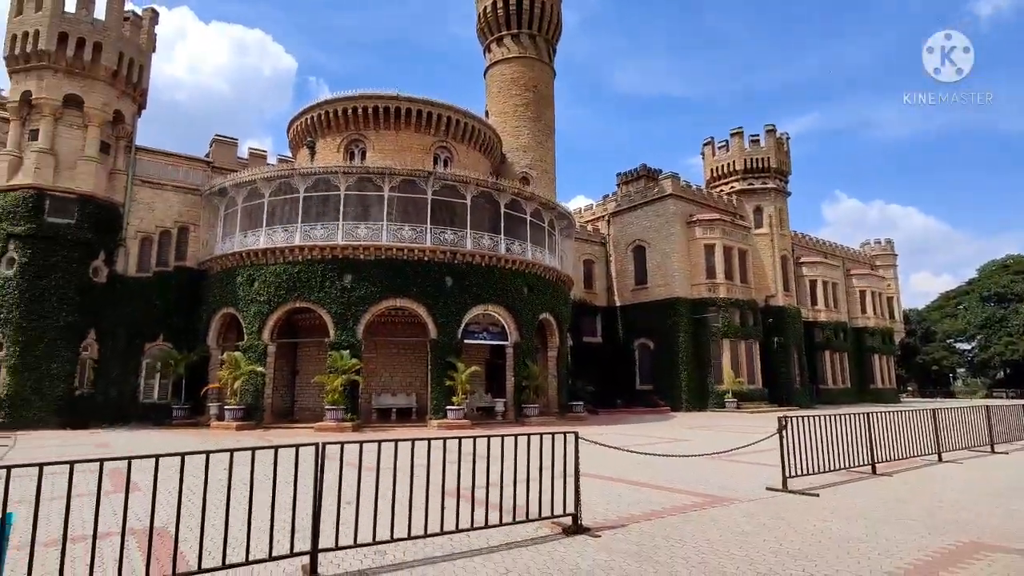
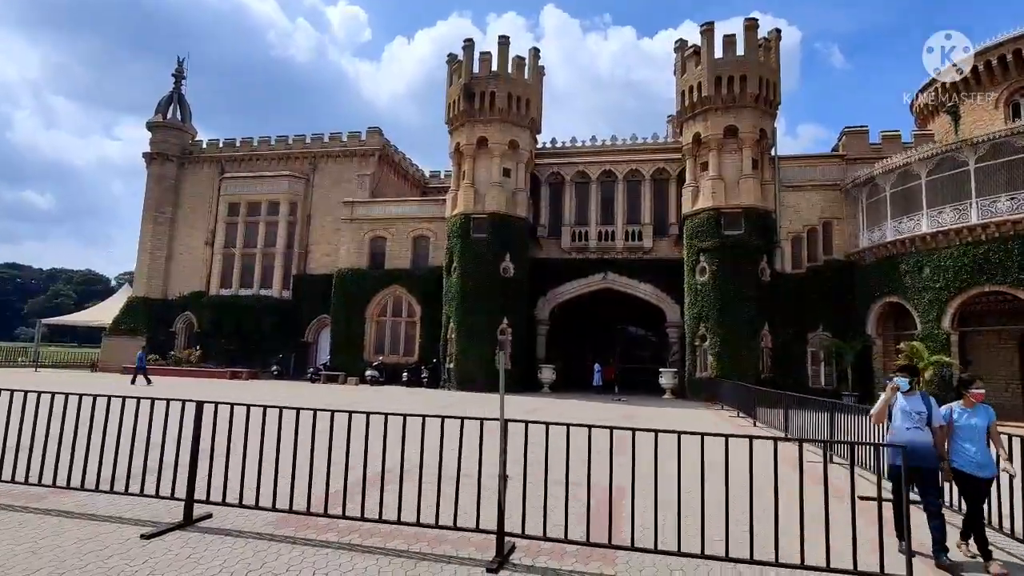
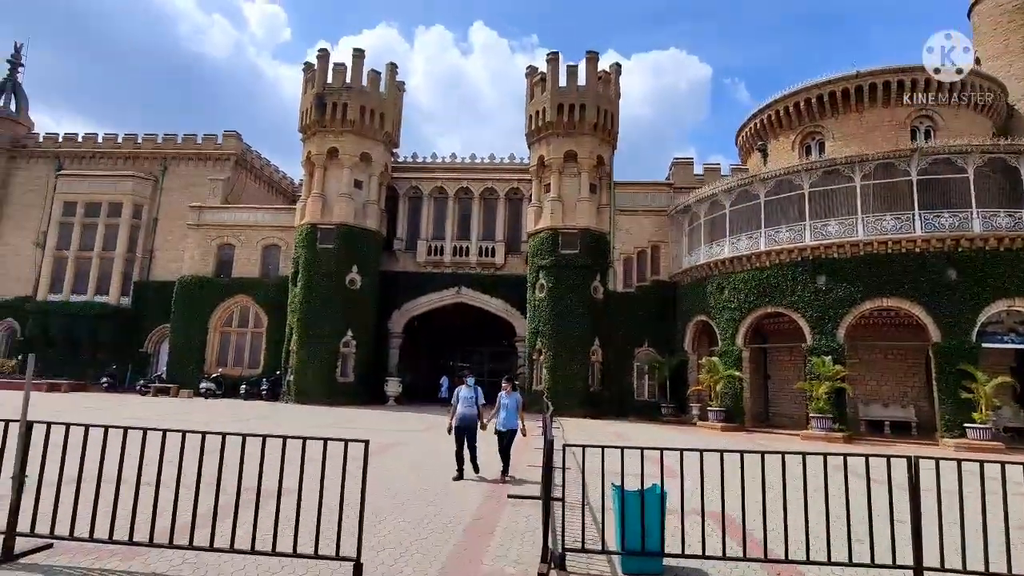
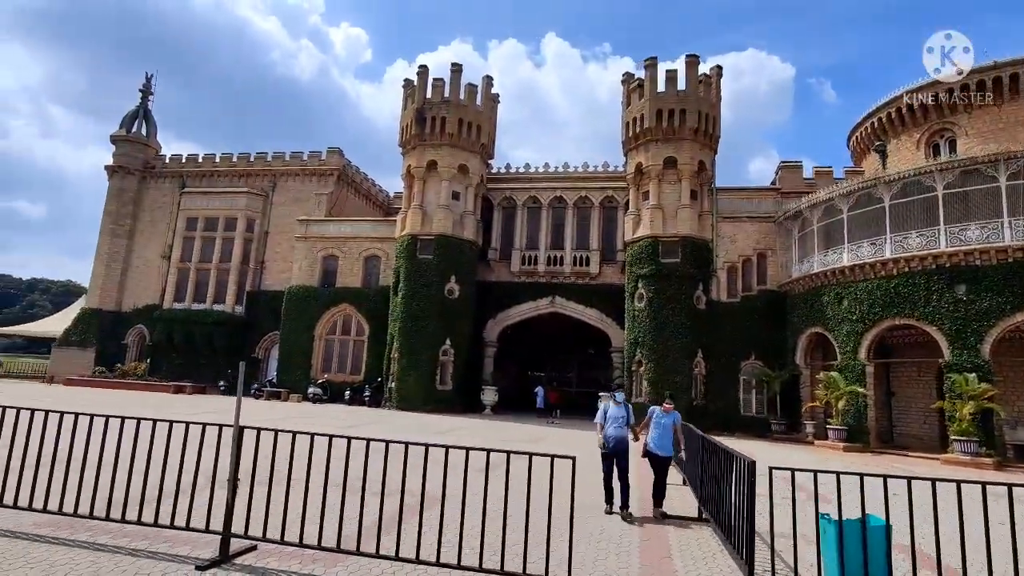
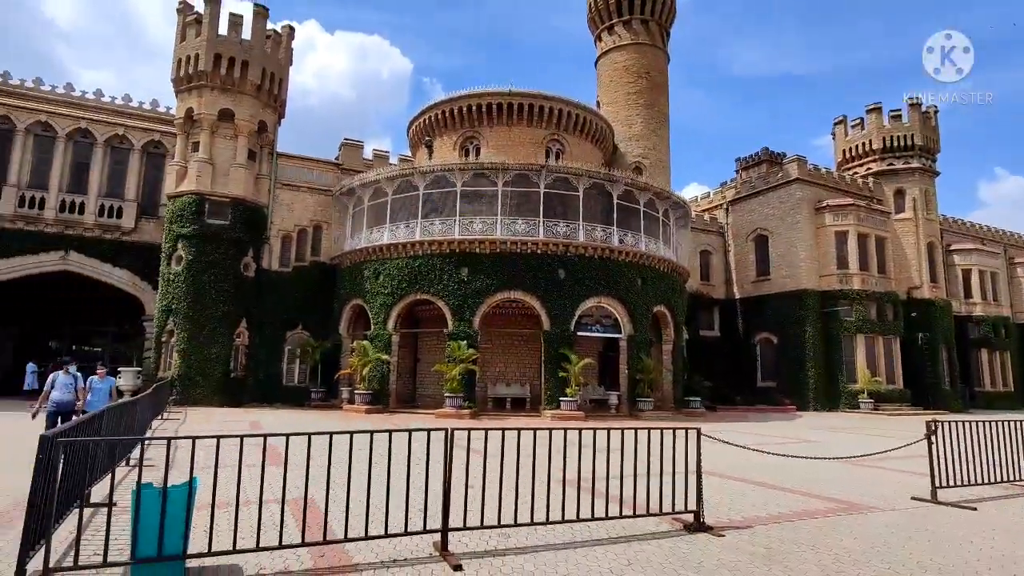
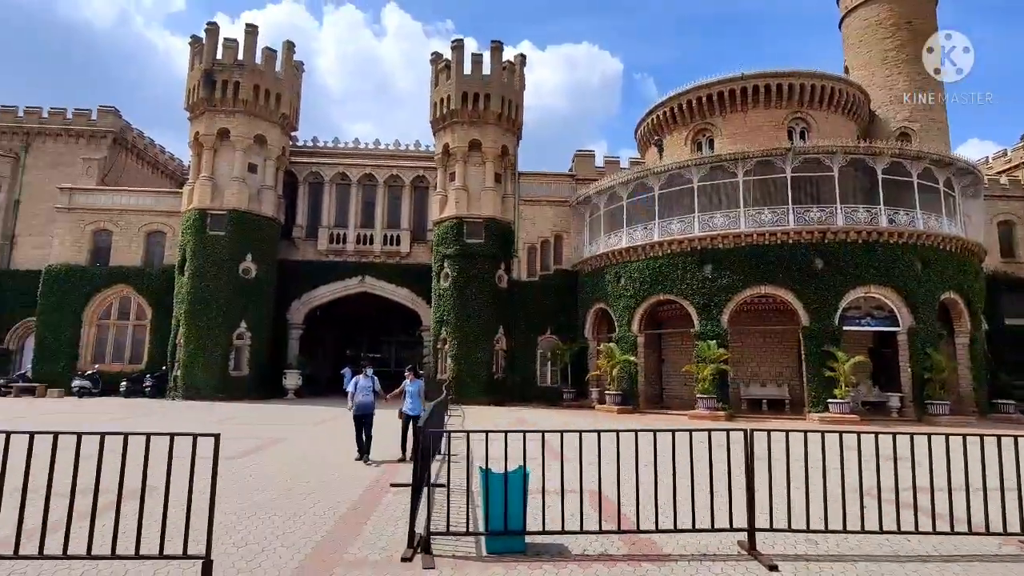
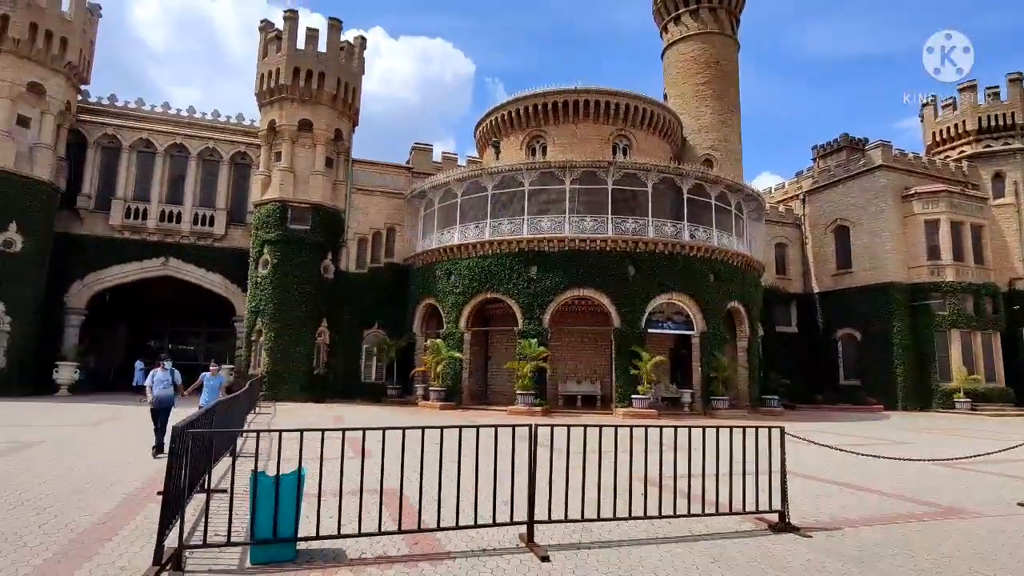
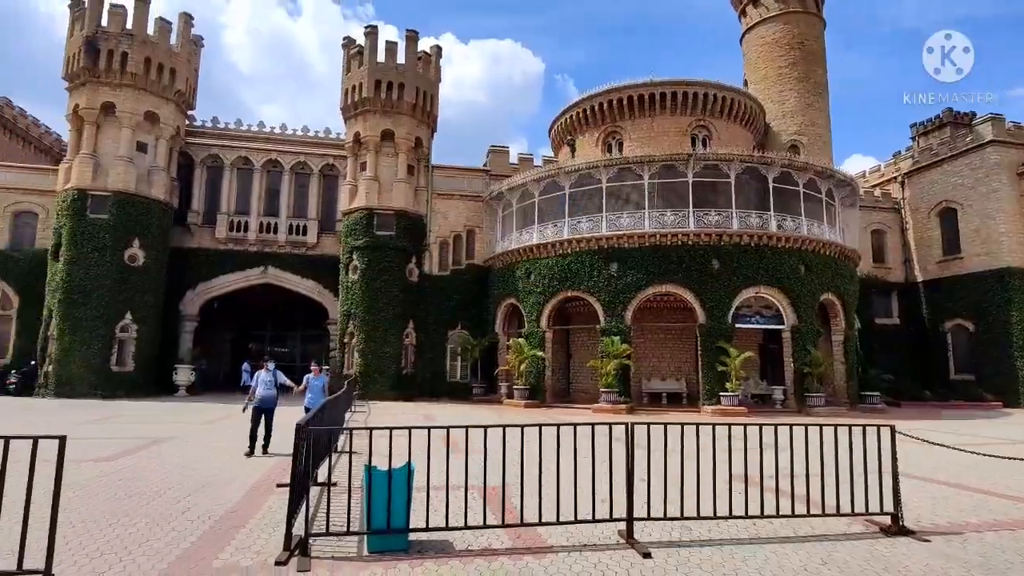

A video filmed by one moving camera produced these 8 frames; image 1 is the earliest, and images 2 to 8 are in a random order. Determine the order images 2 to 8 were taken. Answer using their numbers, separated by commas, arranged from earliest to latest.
5, 7, 8, 6, 3, 4, 2
